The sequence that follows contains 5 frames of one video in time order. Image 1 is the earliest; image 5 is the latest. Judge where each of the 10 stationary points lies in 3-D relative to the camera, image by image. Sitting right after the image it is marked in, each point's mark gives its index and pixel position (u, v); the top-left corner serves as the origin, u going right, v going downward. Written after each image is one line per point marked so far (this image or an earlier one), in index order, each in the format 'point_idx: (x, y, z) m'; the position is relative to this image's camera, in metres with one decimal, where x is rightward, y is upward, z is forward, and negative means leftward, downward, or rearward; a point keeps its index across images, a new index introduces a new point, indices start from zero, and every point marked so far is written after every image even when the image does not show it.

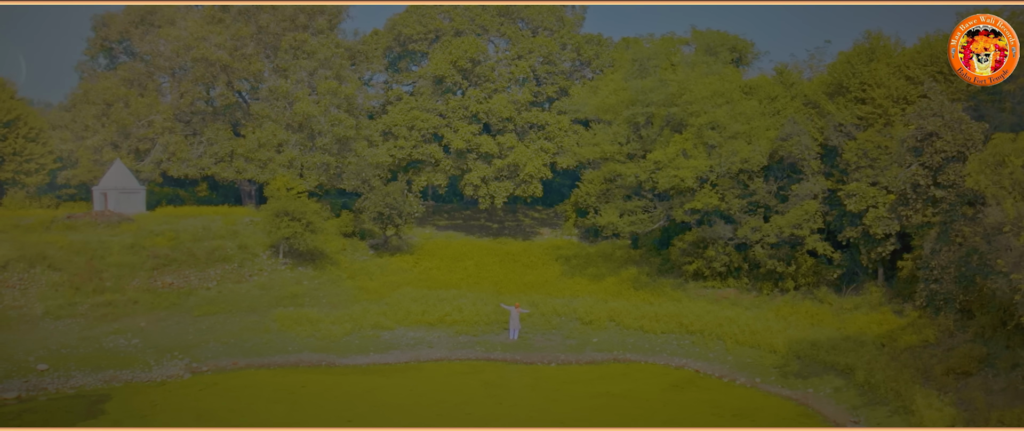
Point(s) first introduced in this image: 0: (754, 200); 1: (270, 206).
0: (+8.5, +0.5, +14.9) m
1: (-9.2, +0.3, +16.0) m
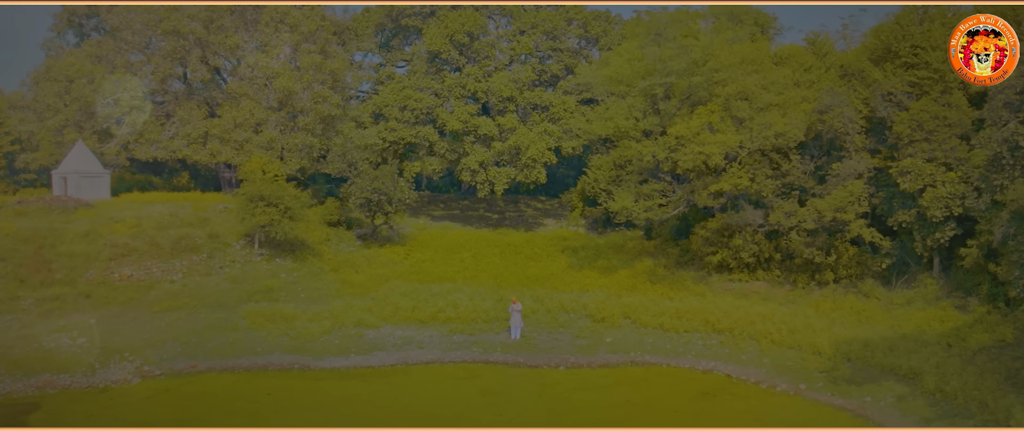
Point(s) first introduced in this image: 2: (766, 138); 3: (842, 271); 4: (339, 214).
0: (+8.6, +1.0, +13.1) m
1: (-9.1, +0.8, +14.2) m
2: (+8.0, +2.5, +13.1) m
3: (+10.1, -1.7, +12.8) m
4: (-5.7, -0.2, +14.1) m
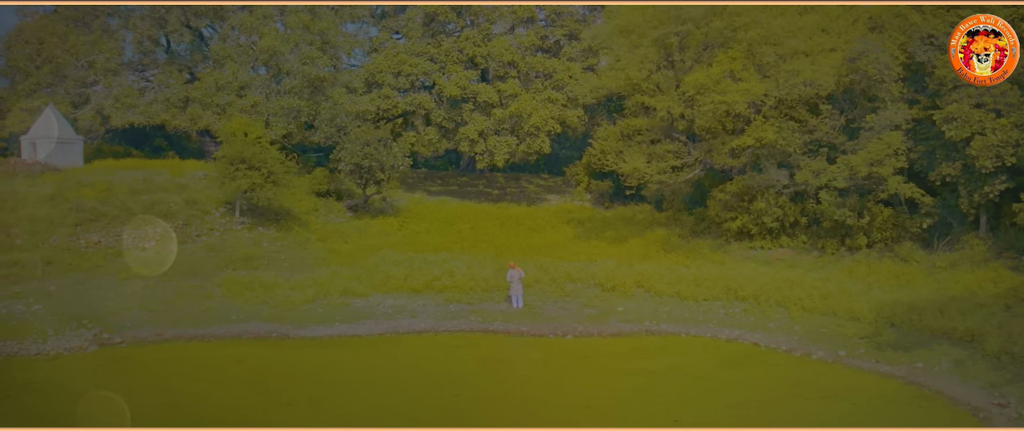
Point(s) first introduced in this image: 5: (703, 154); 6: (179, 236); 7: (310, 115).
0: (+8.6, +2.2, +12.0) m
1: (-9.1, +2.0, +13.1) m
2: (+8.1, +3.7, +11.9) m
3: (+10.2, -0.5, +11.7) m
4: (-5.6, +1.0, +13.0) m
5: (+5.7, +1.8, +12.5) m
6: (-10.0, -0.6, +12.6) m
7: (-6.4, +3.2, +13.3) m
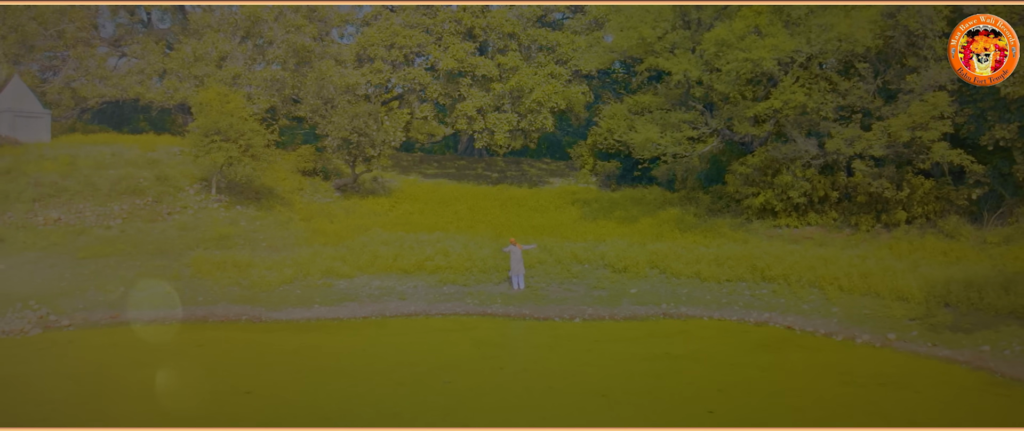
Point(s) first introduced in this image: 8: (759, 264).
0: (+8.6, +2.9, +10.8) m
1: (-9.1, +2.7, +12.0) m
2: (+8.1, +4.4, +10.8) m
3: (+10.2, +0.2, +10.5) m
4: (-5.6, +1.7, +11.8) m
5: (+5.7, +2.5, +11.3) m
6: (-10.0, +0.1, +11.4) m
7: (-6.4, +3.9, +12.1) m
8: (+6.2, -1.2, +10.4) m
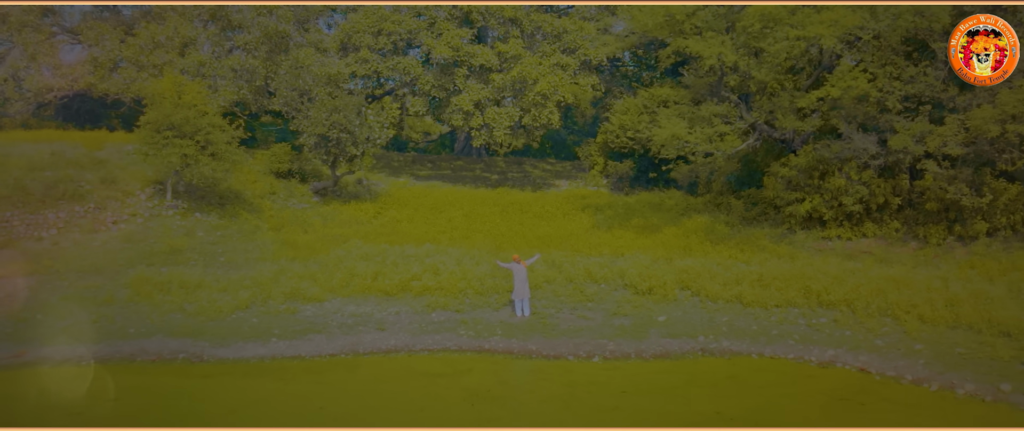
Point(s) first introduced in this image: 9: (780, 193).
0: (+8.7, +2.7, +9.0) m
1: (-9.0, +2.5, +10.2) m
2: (+8.1, +4.2, +9.0) m
3: (+10.2, -0.1, +8.7) m
4: (-5.6, +1.4, +10.0) m
5: (+5.8, +2.3, +9.5) m
6: (-10.0, -0.2, +9.7) m
7: (-6.3, +3.7, +10.3) m
8: (+6.2, -1.4, +8.6) m
9: (+6.2, +0.6, +9.4) m
